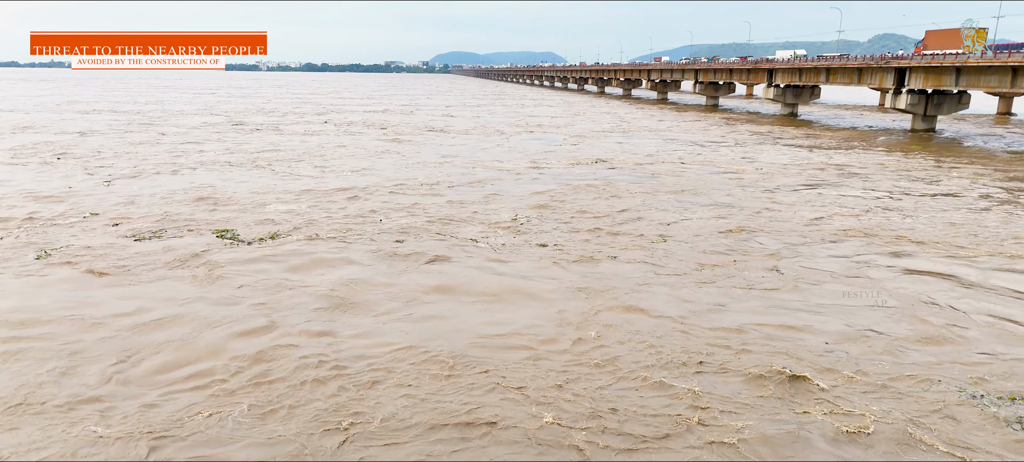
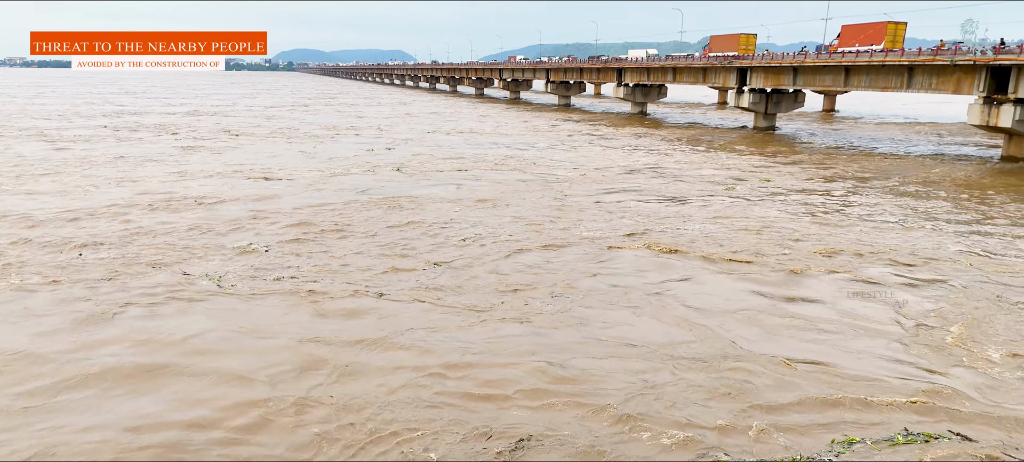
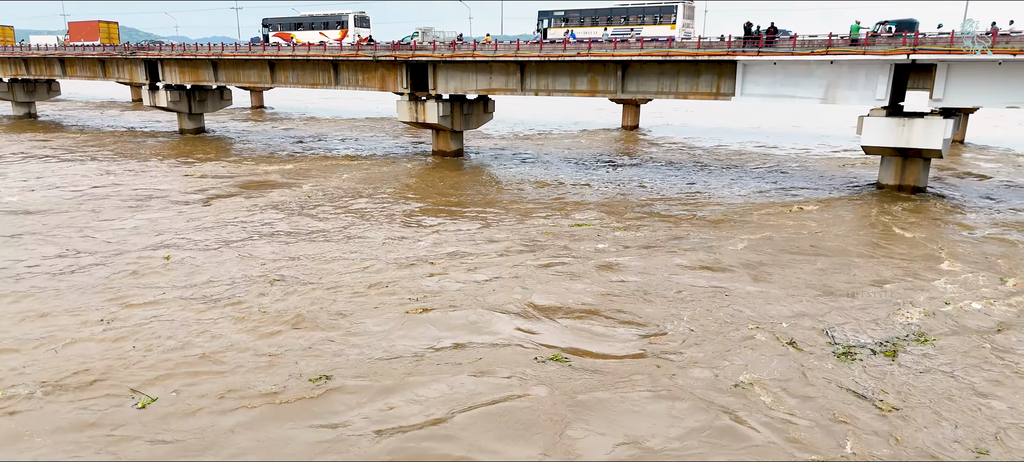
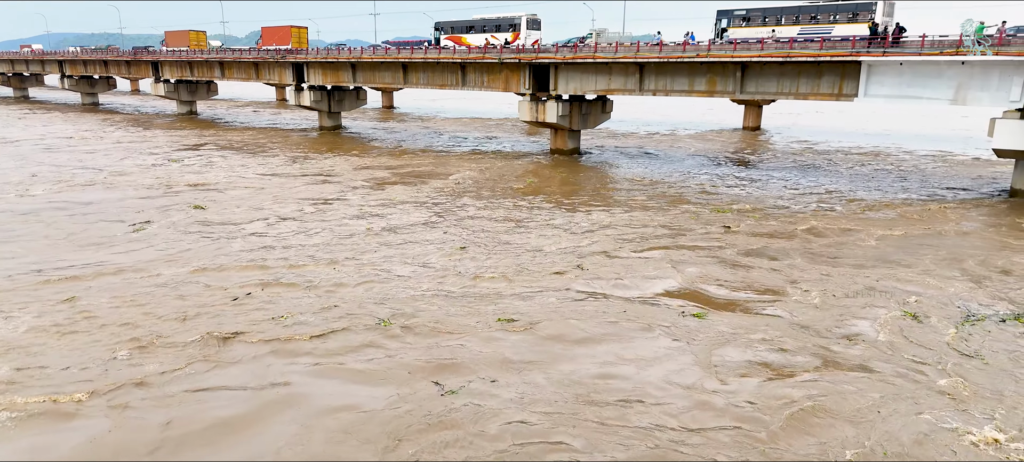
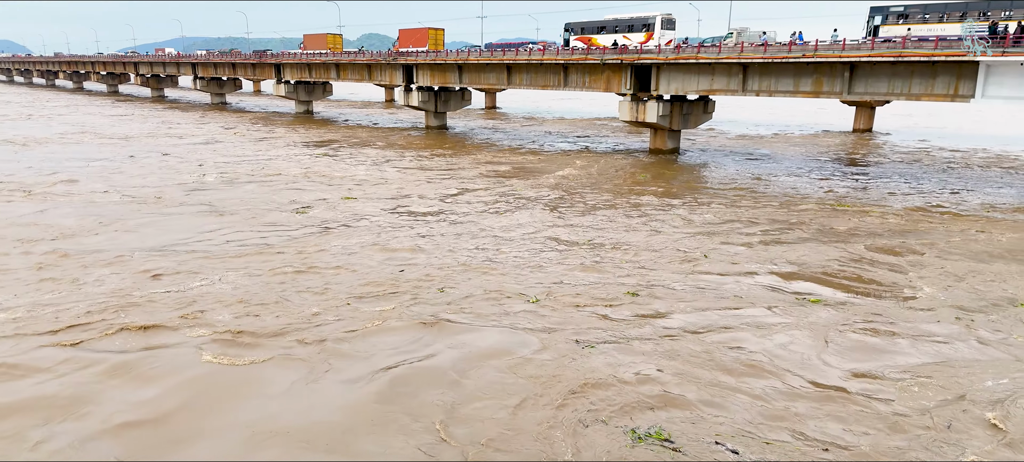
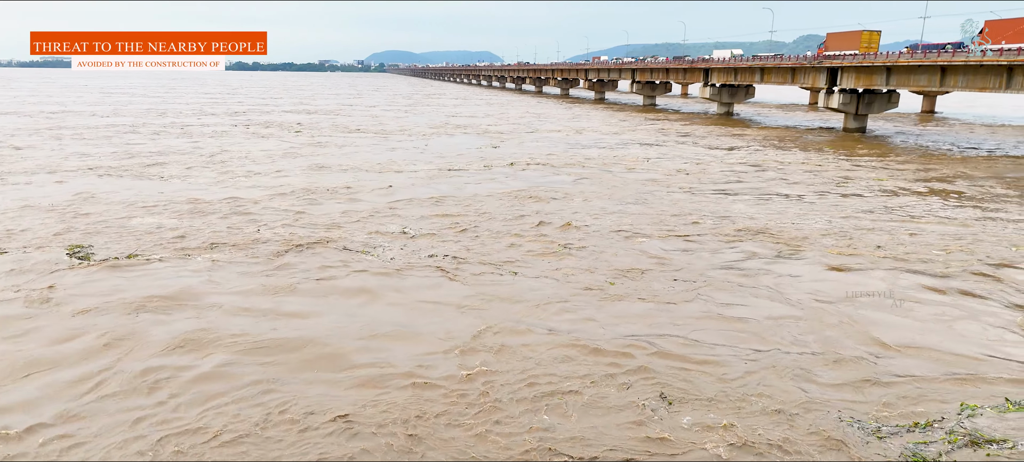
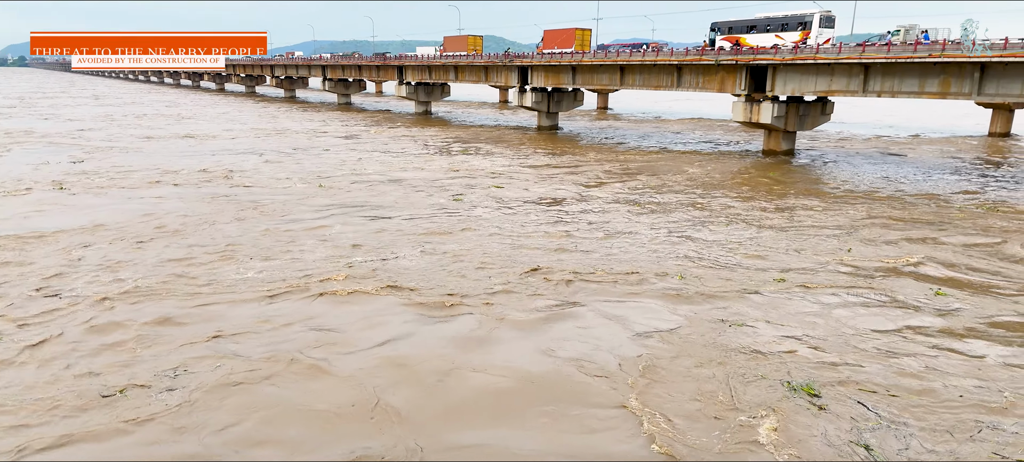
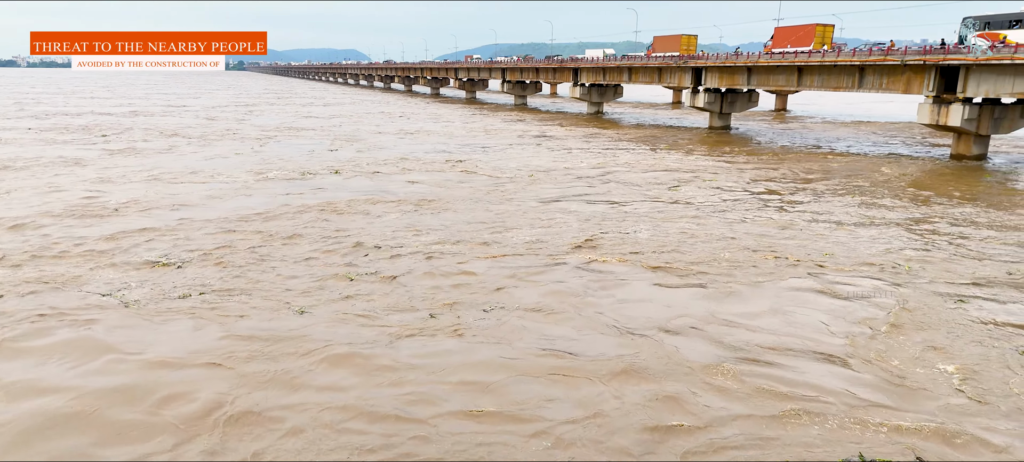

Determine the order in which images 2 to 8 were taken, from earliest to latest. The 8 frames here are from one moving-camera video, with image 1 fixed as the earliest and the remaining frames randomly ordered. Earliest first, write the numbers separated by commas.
6, 2, 8, 7, 5, 4, 3
